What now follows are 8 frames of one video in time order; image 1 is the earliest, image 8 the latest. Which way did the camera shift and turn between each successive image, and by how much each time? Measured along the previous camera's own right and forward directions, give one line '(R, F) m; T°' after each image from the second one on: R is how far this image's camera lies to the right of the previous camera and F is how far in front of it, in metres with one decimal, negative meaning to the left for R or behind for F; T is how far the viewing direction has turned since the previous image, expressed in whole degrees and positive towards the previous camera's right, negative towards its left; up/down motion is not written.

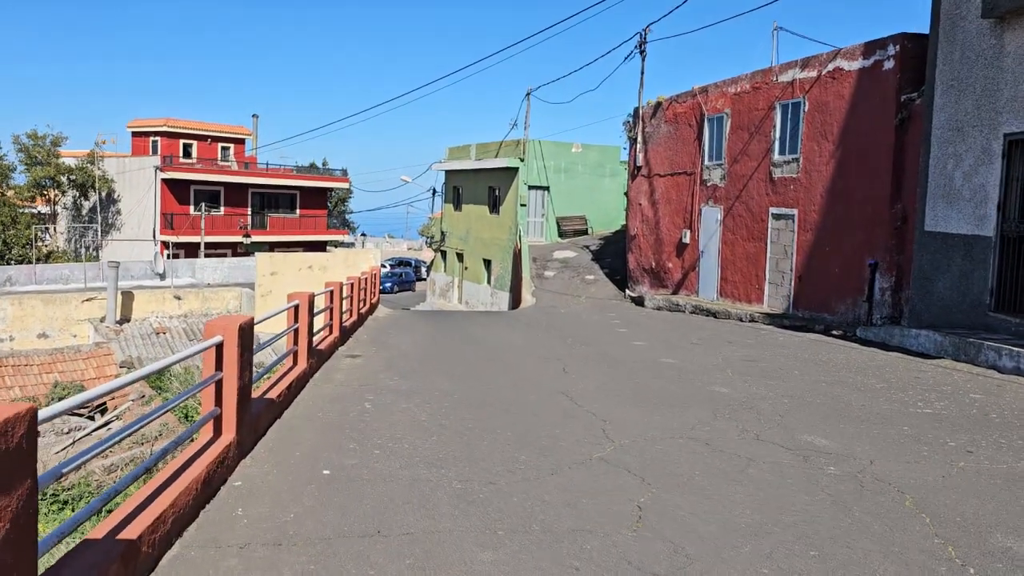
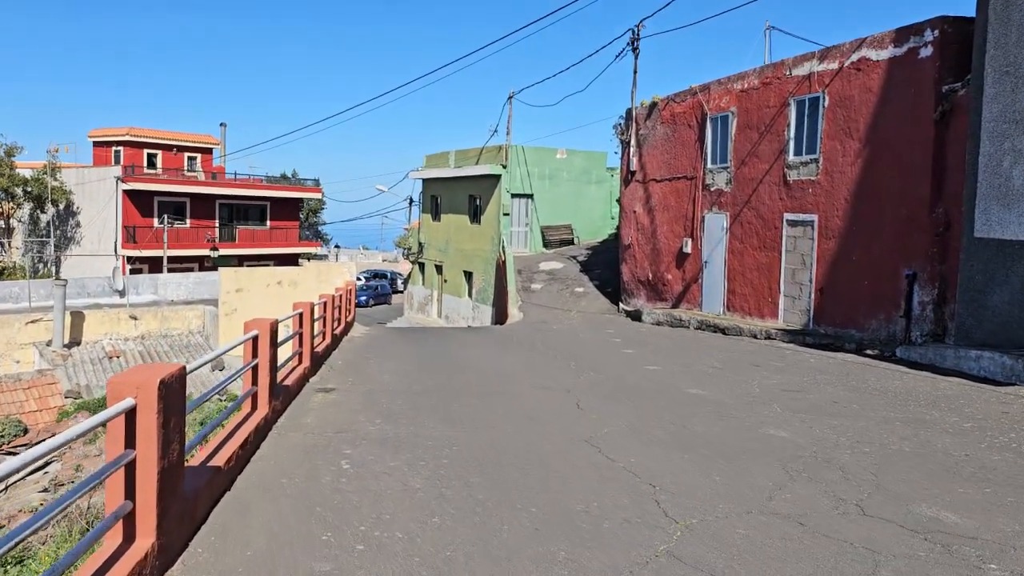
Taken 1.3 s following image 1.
(-0.3, +1.5) m; +2°
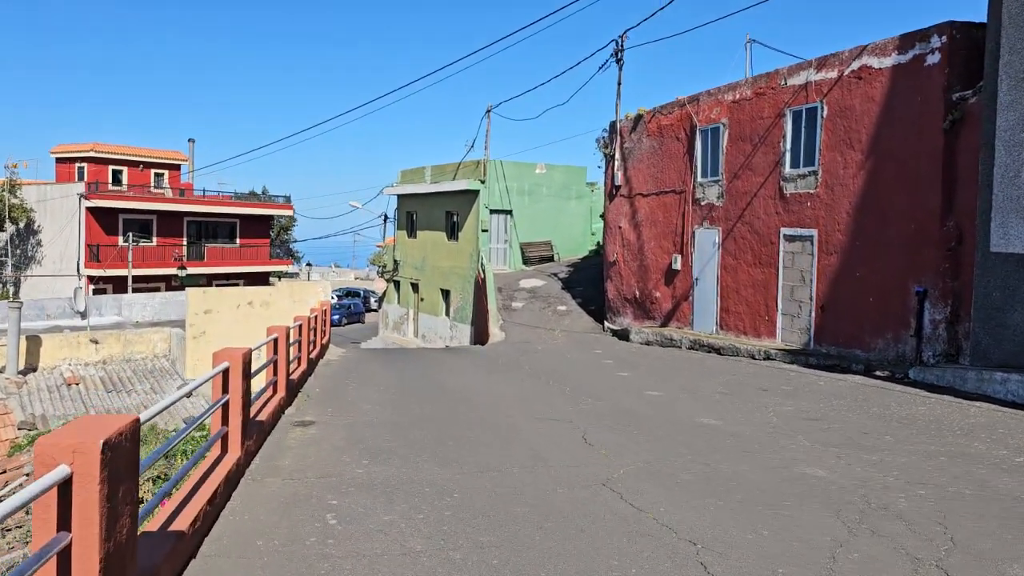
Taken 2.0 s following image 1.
(-0.2, +0.7) m; +2°
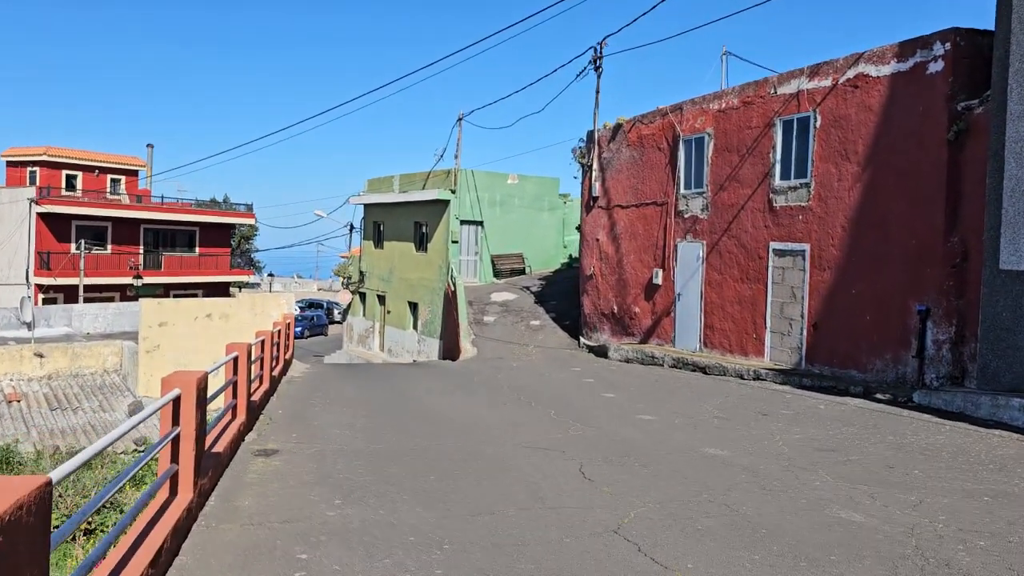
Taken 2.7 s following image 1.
(-0.2, +0.8) m; +2°
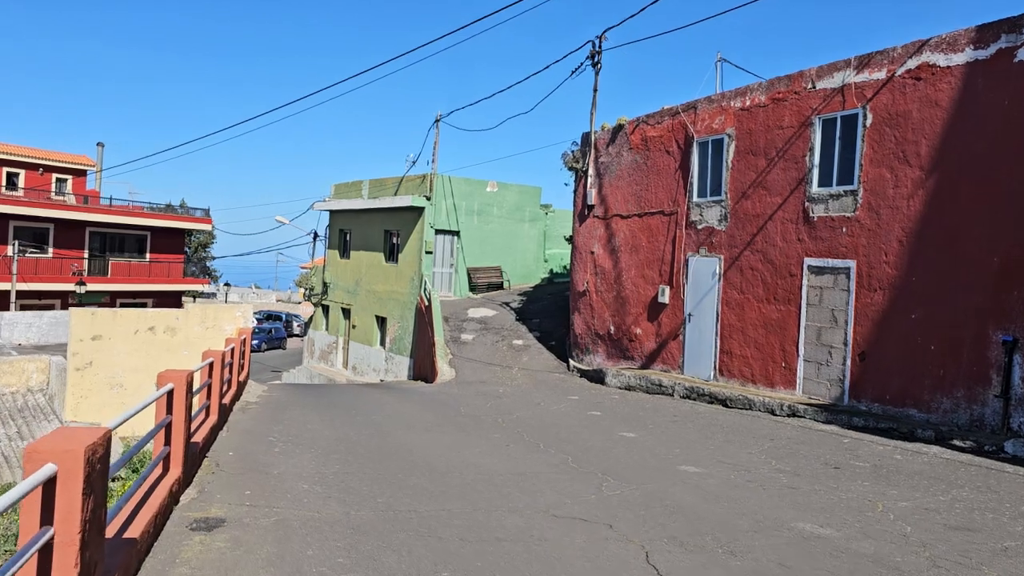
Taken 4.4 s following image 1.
(-0.5, +1.9) m; +3°
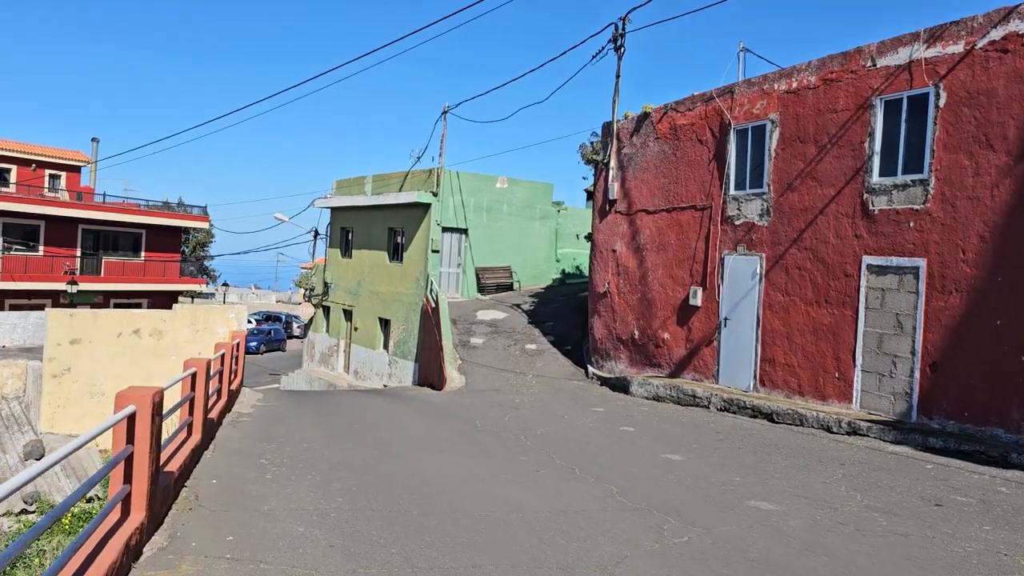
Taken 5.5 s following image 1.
(-0.3, +1.2) m; 0°
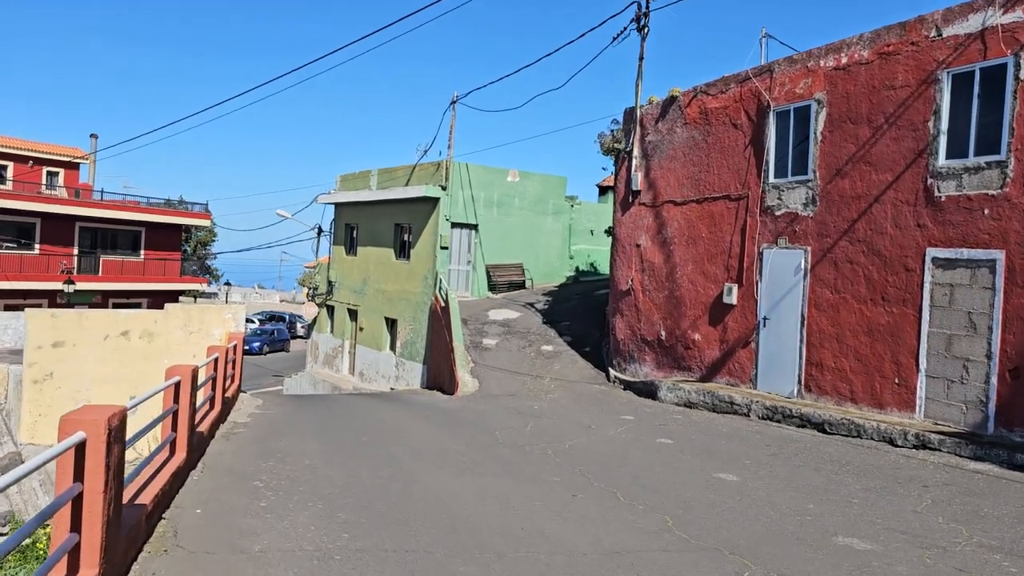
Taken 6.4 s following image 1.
(-0.2, +1.1) m; 0°
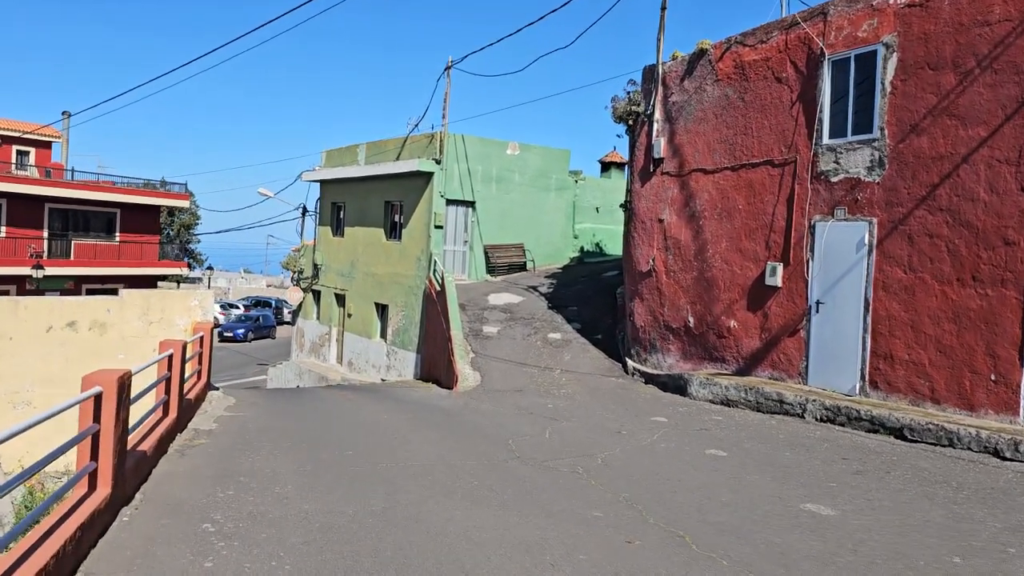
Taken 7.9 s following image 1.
(-0.3, +1.7) m; +1°
